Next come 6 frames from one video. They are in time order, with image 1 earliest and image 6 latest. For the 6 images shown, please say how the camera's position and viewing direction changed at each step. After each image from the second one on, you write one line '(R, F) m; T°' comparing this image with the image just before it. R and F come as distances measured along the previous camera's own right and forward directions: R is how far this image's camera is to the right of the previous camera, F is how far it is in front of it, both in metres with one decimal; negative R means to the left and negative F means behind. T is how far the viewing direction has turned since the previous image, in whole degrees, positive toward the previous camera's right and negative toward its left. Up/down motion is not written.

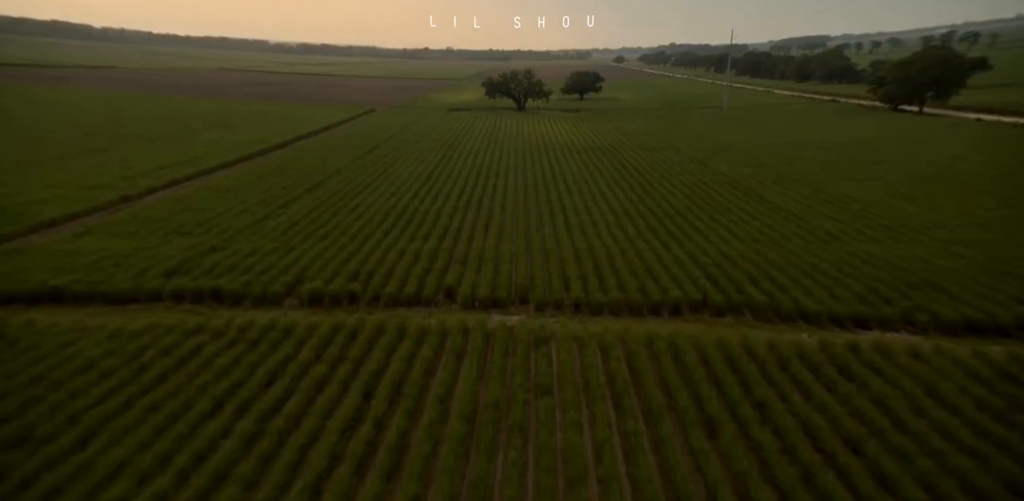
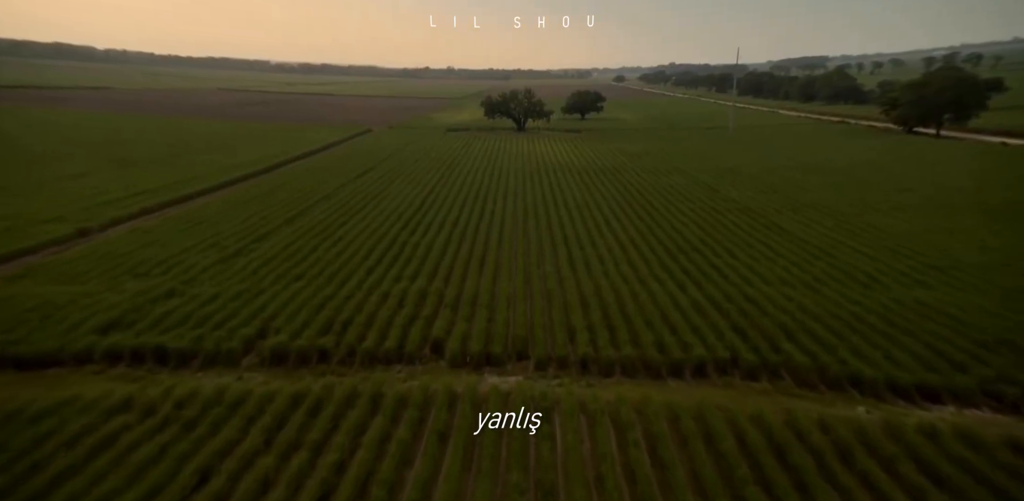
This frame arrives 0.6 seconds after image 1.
(+0.1, +1.6) m; 0°
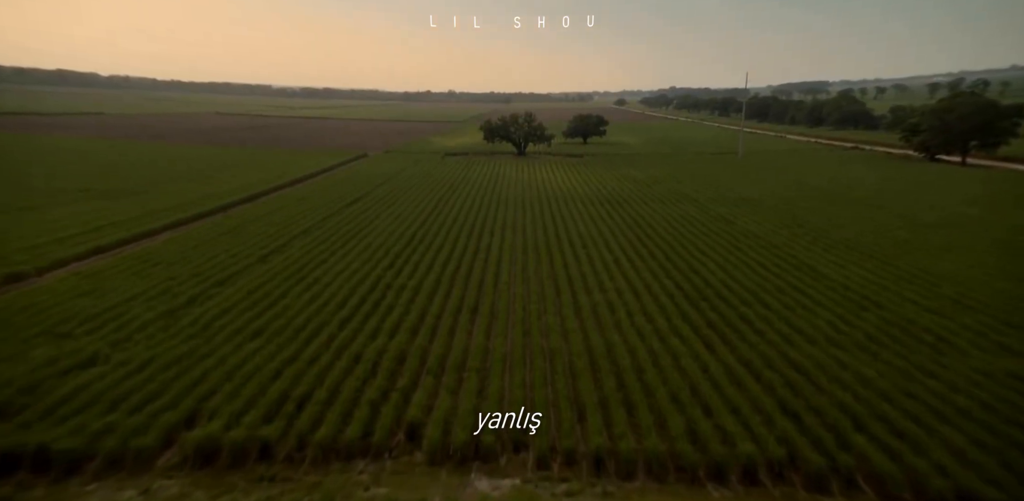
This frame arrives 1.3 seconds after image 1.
(+0.1, +2.1) m; 0°
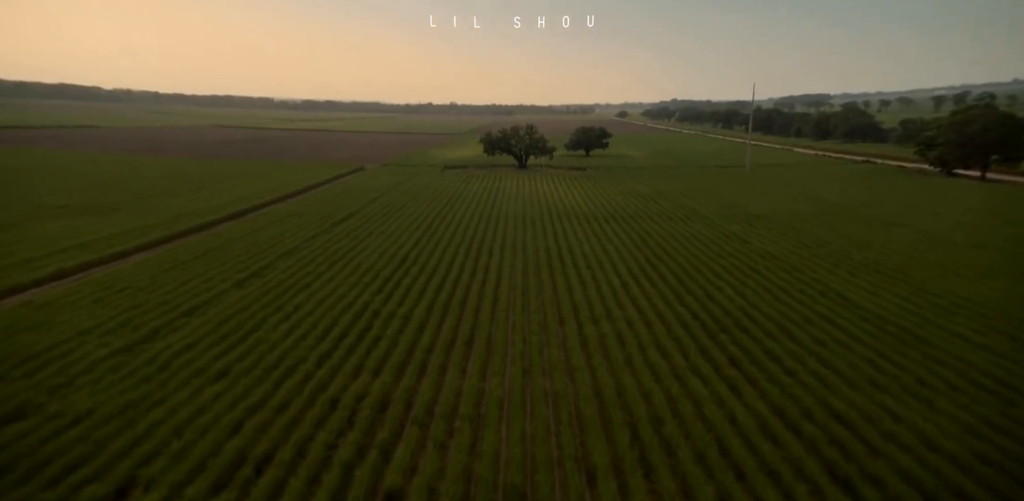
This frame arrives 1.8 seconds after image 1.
(0.0, +1.3) m; 0°
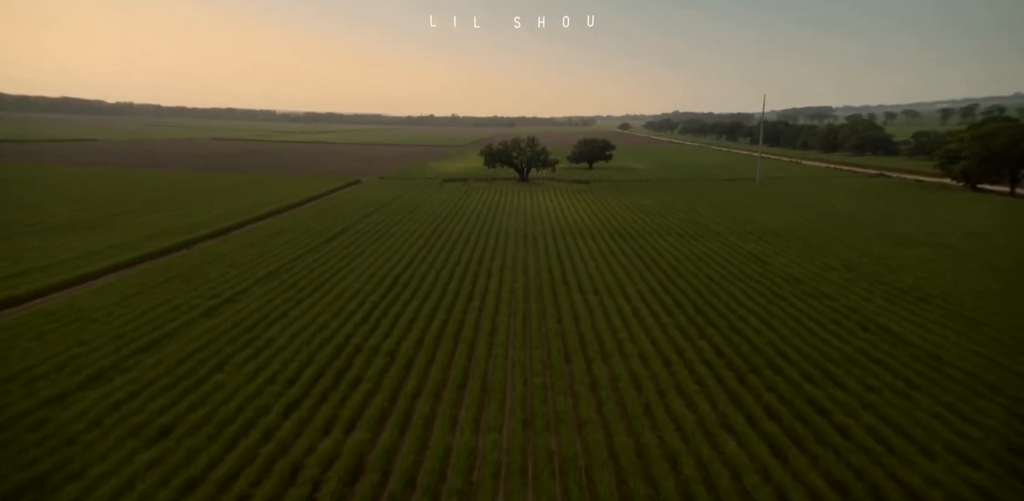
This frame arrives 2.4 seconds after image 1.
(0.0, +1.7) m; 0°
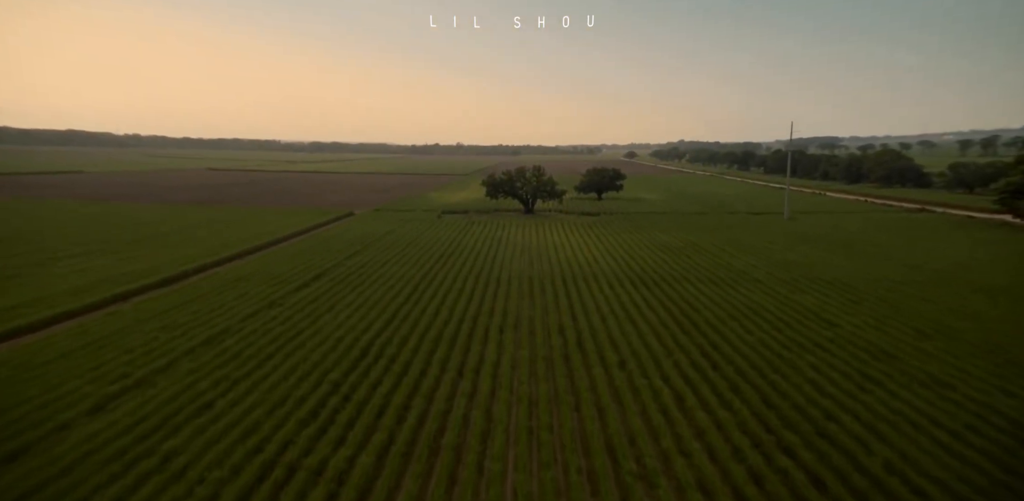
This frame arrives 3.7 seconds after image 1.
(0.0, +3.8) m; 0°
